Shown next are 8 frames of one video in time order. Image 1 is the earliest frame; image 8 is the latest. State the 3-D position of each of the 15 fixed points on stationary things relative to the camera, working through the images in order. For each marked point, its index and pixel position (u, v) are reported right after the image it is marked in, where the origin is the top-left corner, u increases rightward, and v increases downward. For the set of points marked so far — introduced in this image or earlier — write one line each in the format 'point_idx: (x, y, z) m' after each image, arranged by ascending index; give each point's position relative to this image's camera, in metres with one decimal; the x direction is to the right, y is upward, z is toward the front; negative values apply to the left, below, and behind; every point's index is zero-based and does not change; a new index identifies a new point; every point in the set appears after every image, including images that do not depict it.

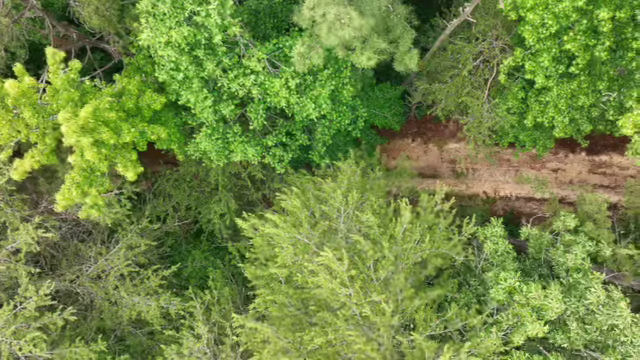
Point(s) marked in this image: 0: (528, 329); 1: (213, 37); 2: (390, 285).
0: (+2.8, -2.0, +11.7) m
1: (-1.7, +2.2, +13.1) m
2: (+1.0, -1.5, +11.9) m
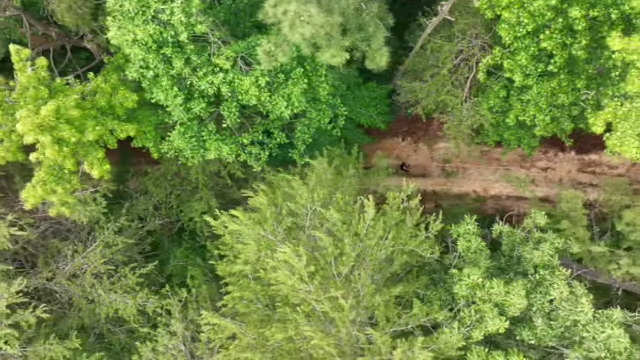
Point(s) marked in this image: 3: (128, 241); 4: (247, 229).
0: (+2.3, -2.0, +11.8) m
1: (-2.2, +2.2, +13.2) m
2: (+0.5, -1.4, +11.9) m
3: (-3.7, -1.2, +16.7) m
4: (-1.0, -0.7, +12.3) m
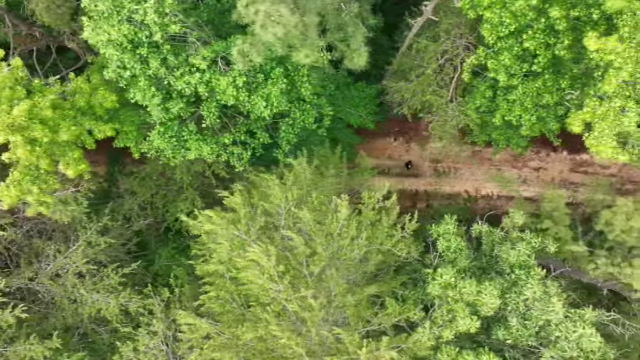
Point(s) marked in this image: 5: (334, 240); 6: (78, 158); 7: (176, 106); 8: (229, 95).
0: (+1.9, -2.0, +11.8) m
1: (-2.6, +2.2, +13.2) m
2: (+0.1, -1.4, +12.0) m
3: (-4.1, -1.2, +16.7) m
4: (-1.4, -0.7, +12.3) m
5: (+0.2, -0.9, +12.4) m
6: (-3.8, +0.3, +13.4) m
7: (-2.4, +1.3, +14.4) m
8: (-1.5, +1.4, +14.2) m
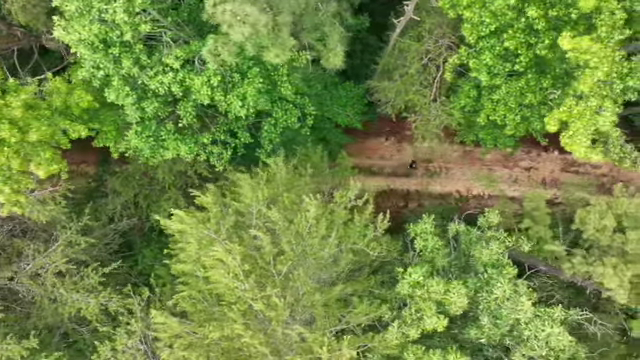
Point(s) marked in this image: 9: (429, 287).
0: (+1.4, -2.0, +11.8) m
1: (-3.0, +2.2, +13.2) m
2: (-0.4, -1.4, +12.0) m
3: (-4.5, -1.2, +16.7) m
4: (-1.8, -0.7, +12.3) m
5: (-0.2, -0.9, +12.4) m
6: (-4.2, +0.4, +13.4) m
7: (-2.8, +1.3, +14.4) m
8: (-1.9, +1.4, +14.2) m
9: (+1.5, -1.5, +12.0) m
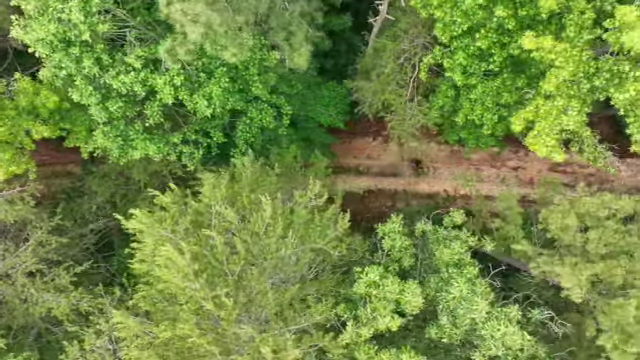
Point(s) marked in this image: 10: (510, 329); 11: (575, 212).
0: (+0.8, -2.0, +11.8) m
1: (-3.7, +2.2, +13.2) m
2: (-1.0, -1.4, +12.0) m
3: (-5.2, -1.2, +16.7) m
4: (-2.4, -0.7, +12.3) m
5: (-0.9, -0.9, +12.4) m
6: (-4.9, +0.4, +13.4) m
7: (-3.5, +1.3, +14.4) m
8: (-2.6, +1.4, +14.2) m
9: (+0.9, -1.5, +12.0) m
10: (+2.7, -2.2, +12.4) m
11: (+4.3, -0.5, +14.2) m
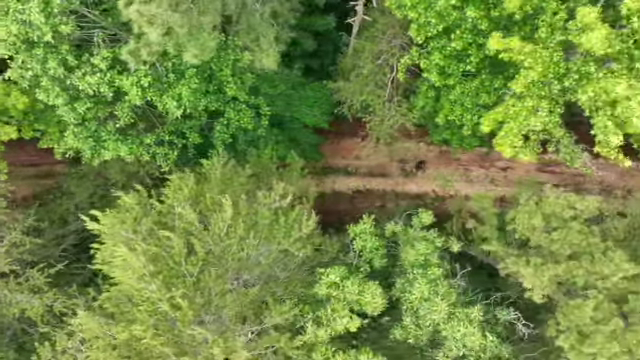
0: (+0.2, -2.0, +11.8) m
1: (-4.3, +2.2, +13.2) m
2: (-1.6, -1.4, +12.0) m
3: (-5.8, -1.2, +16.7) m
4: (-3.0, -0.7, +12.3) m
5: (-1.4, -0.9, +12.4) m
6: (-5.5, +0.3, +13.4) m
7: (-4.1, +1.2, +14.4) m
8: (-3.1, +1.4, +14.2) m
9: (+0.3, -1.5, +12.0) m
10: (+2.2, -2.2, +12.4) m
11: (+3.7, -0.5, +14.2) m
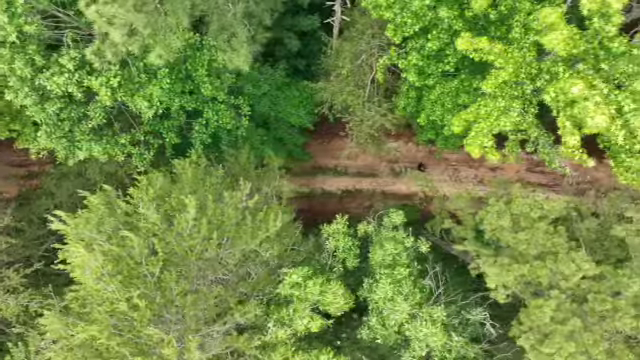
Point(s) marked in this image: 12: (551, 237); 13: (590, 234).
0: (-0.3, -2.0, +11.8) m
1: (-4.8, +2.2, +13.2) m
2: (-2.1, -1.4, +12.0) m
3: (-6.3, -1.2, +16.7) m
4: (-3.5, -0.7, +12.3) m
5: (-2.0, -0.9, +12.4) m
6: (-6.0, +0.3, +13.3) m
7: (-4.6, +1.2, +14.4) m
8: (-3.7, +1.4, +14.2) m
9: (-0.2, -1.5, +12.0) m
10: (+1.6, -2.2, +12.4) m
11: (+3.2, -0.5, +14.2) m
12: (+3.6, -0.9, +13.7) m
13: (+4.6, -0.9, +14.6) m
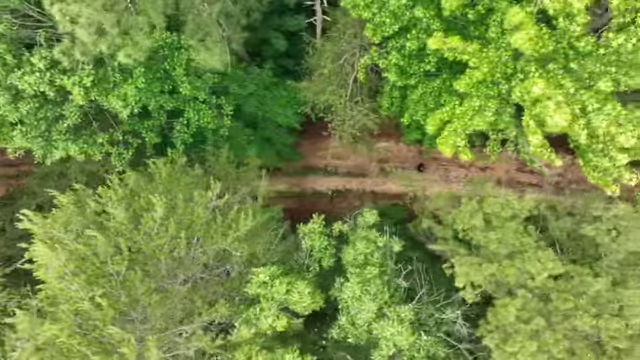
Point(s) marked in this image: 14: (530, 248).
0: (-0.8, -2.0, +11.9) m
1: (-5.3, +2.2, +13.2) m
2: (-2.6, -1.4, +12.0) m
3: (-6.8, -1.2, +16.7) m
4: (-4.0, -0.7, +12.3) m
5: (-2.4, -0.9, +12.4) m
6: (-6.5, +0.3, +13.3) m
7: (-5.1, +1.3, +14.4) m
8: (-4.1, +1.4, +14.2) m
9: (-0.7, -1.5, +12.0) m
10: (+1.2, -2.2, +12.4) m
11: (+2.7, -0.5, +14.3) m
12: (+3.2, -0.9, +13.7) m
13: (+4.1, -0.9, +14.6) m
14: (+3.4, -1.1, +13.6) m
